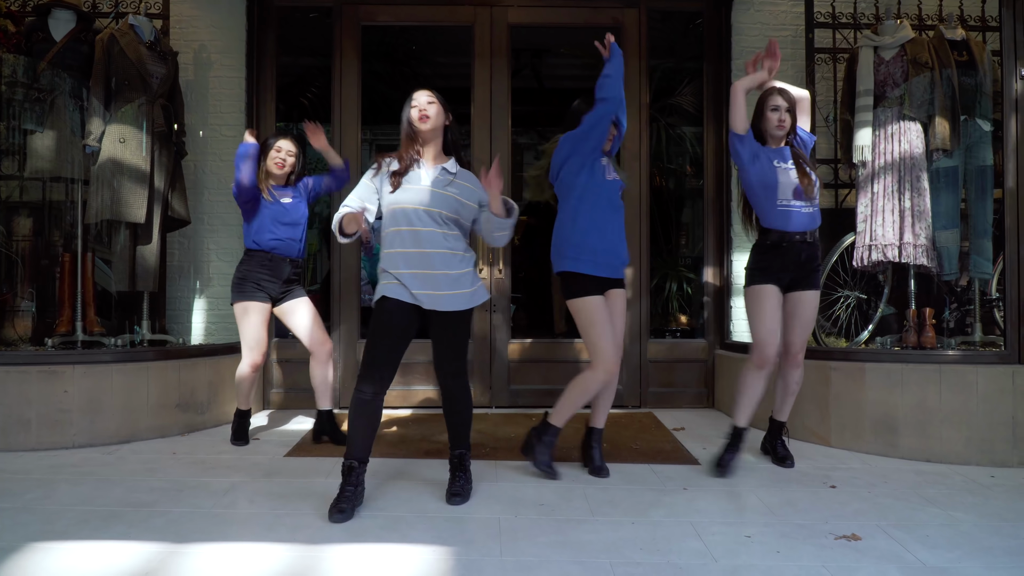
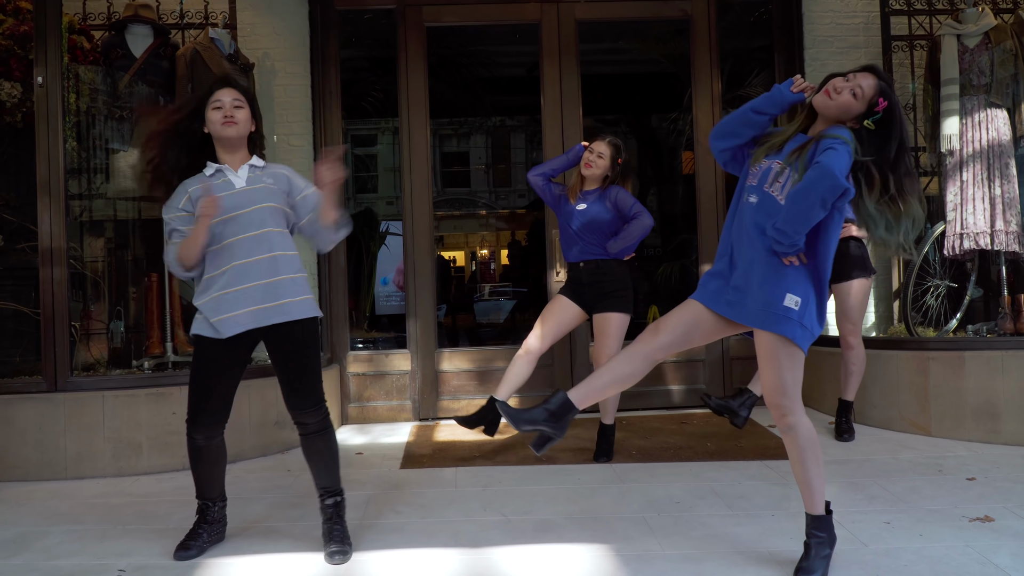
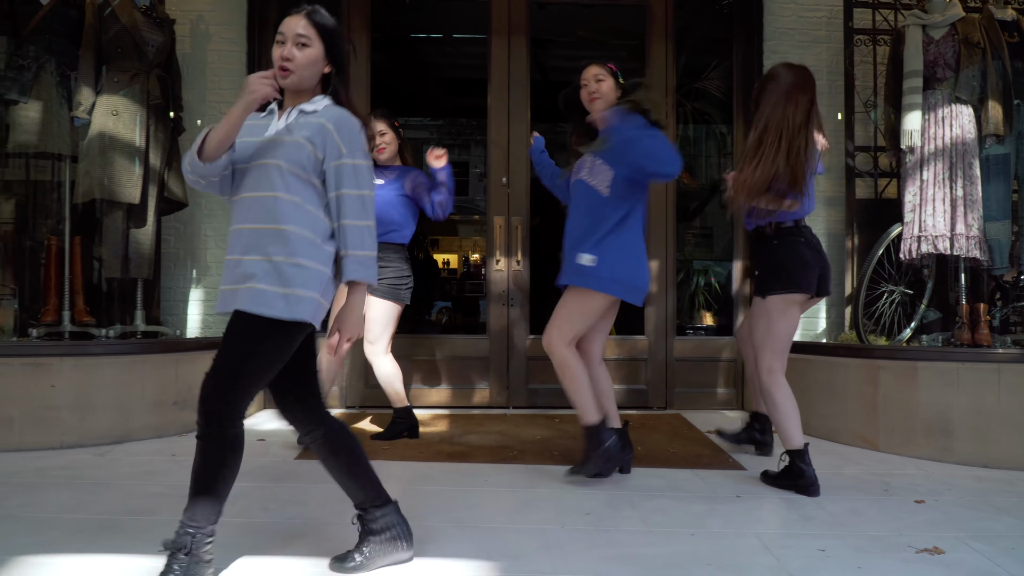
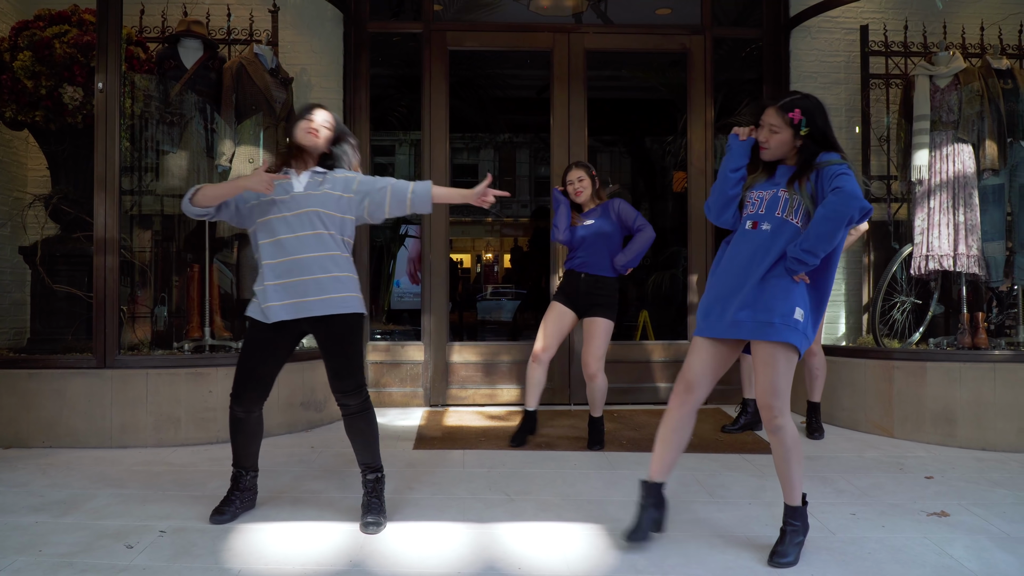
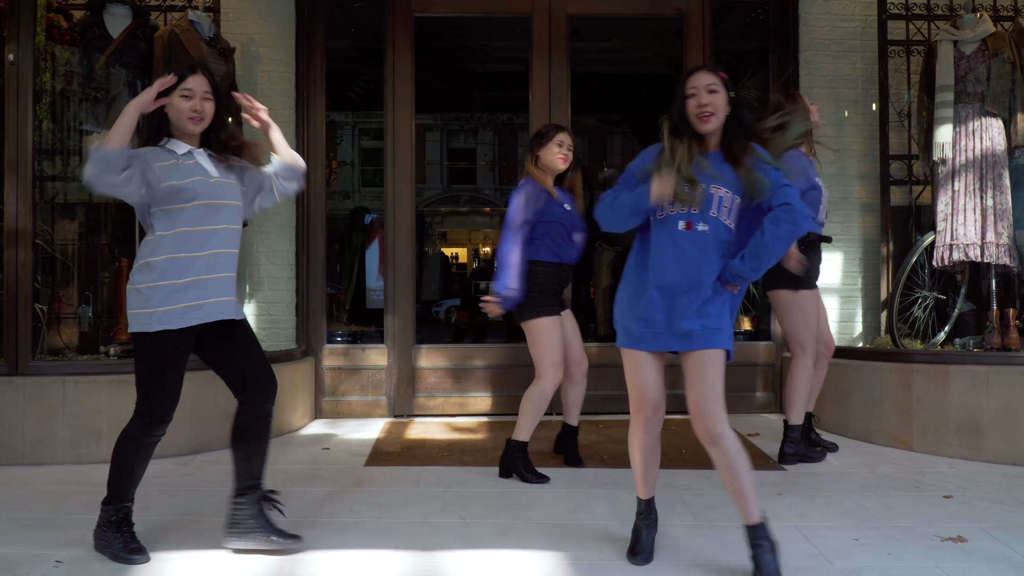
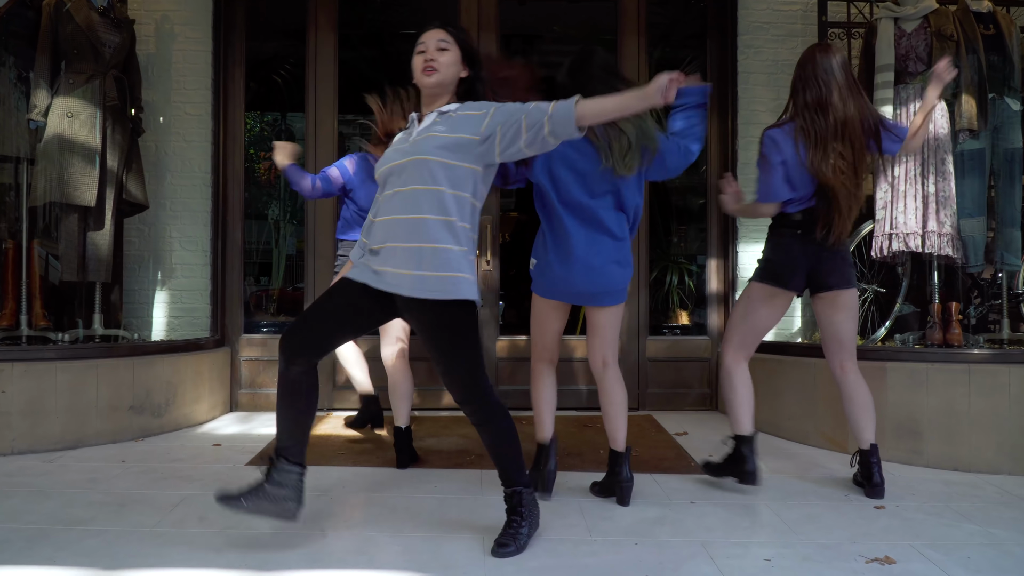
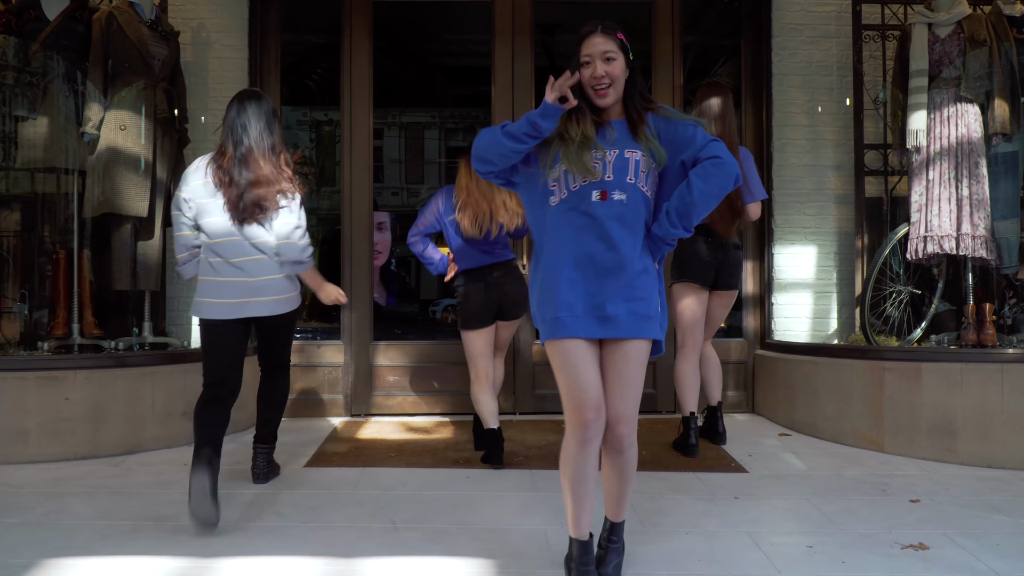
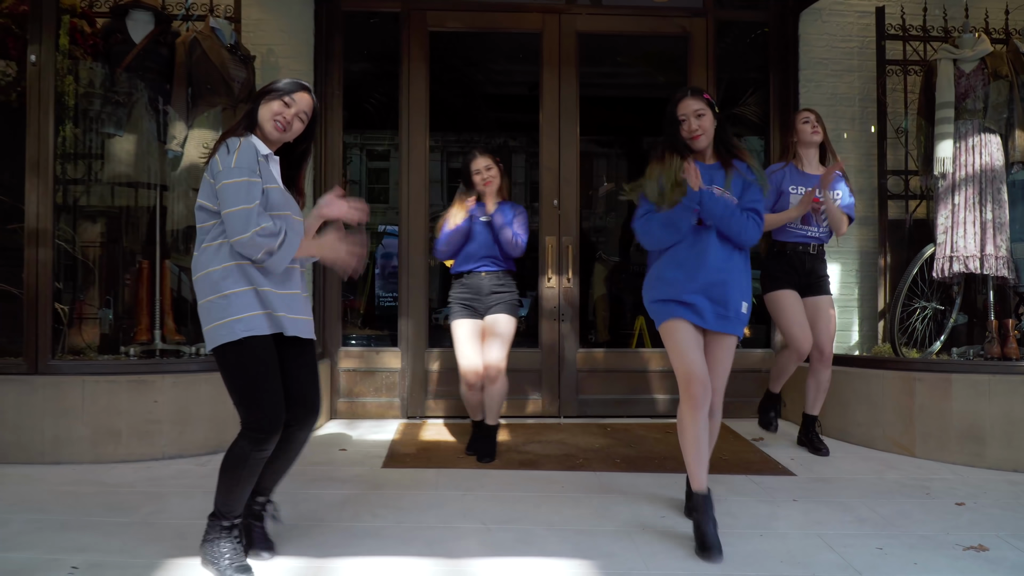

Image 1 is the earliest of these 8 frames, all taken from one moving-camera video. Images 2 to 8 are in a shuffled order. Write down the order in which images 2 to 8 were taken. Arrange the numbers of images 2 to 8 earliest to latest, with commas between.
6, 3, 8, 4, 2, 5, 7
